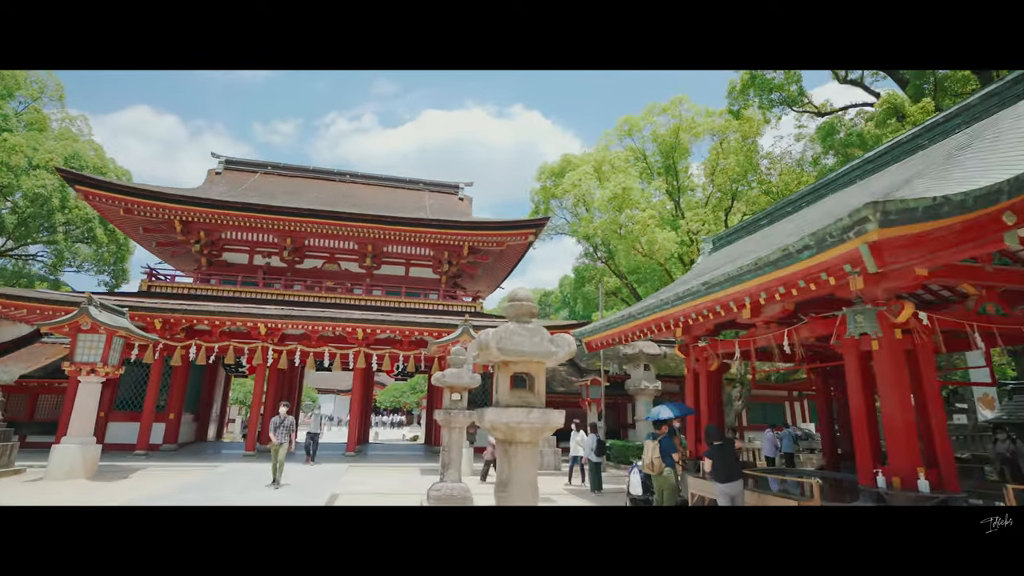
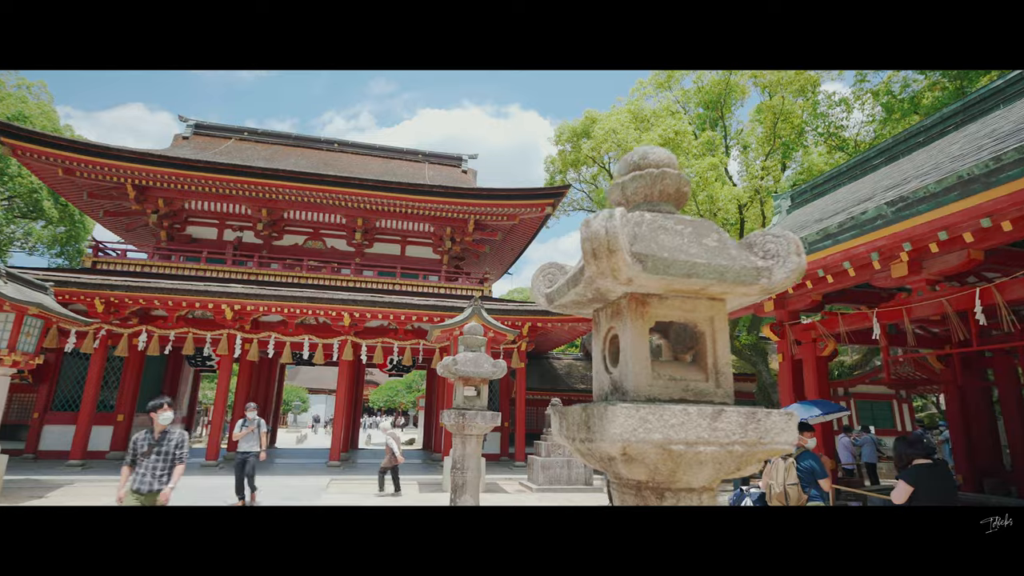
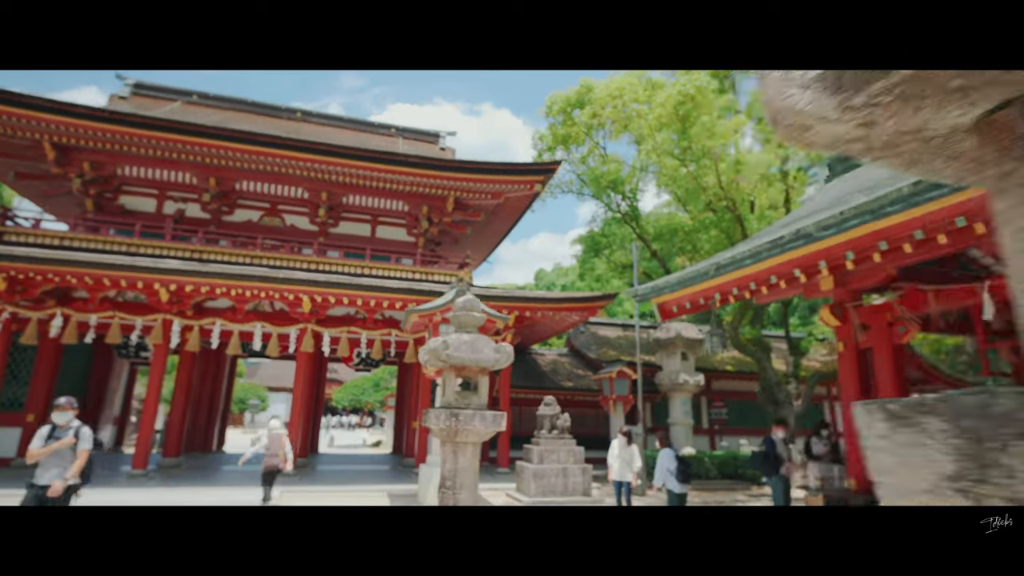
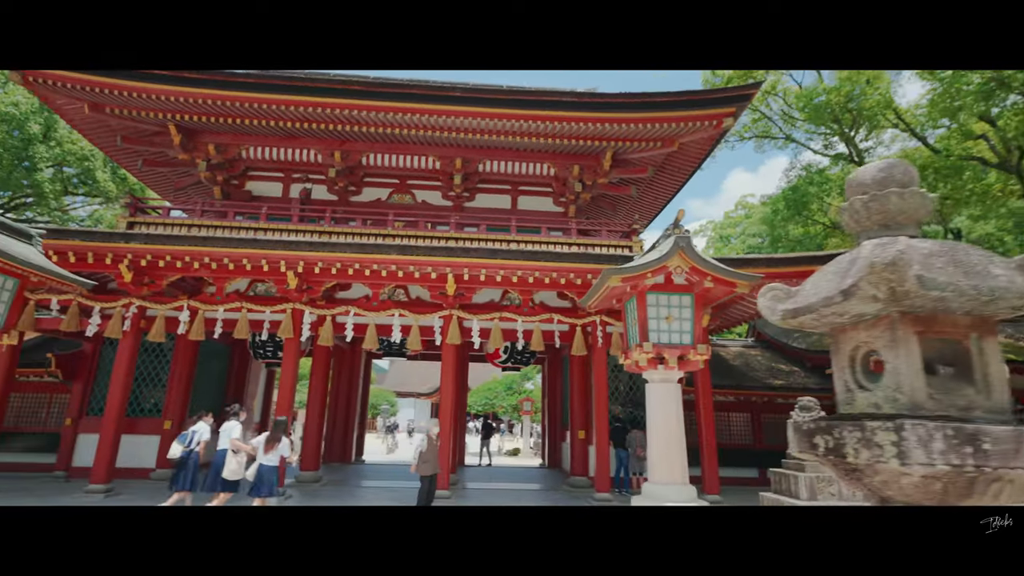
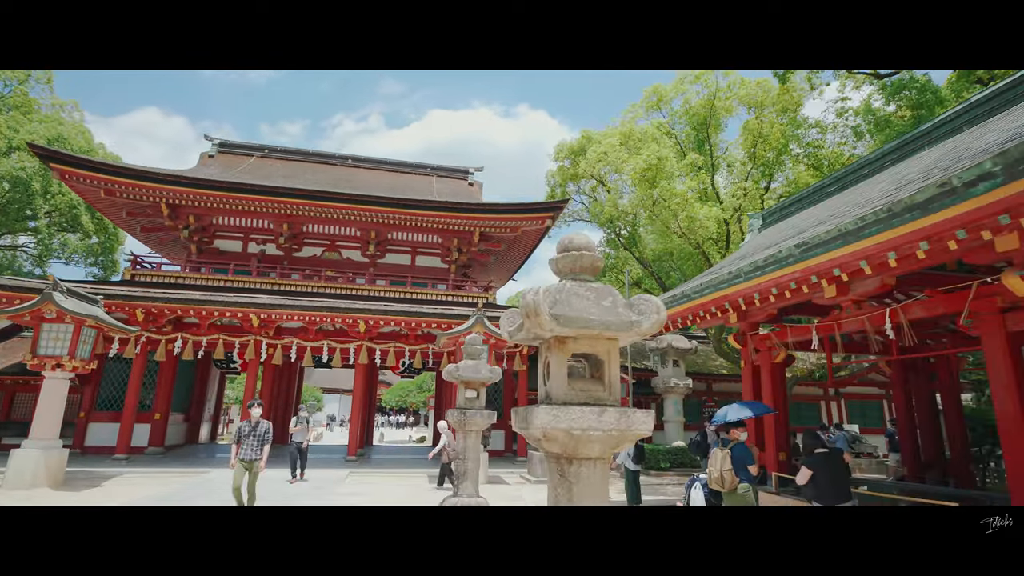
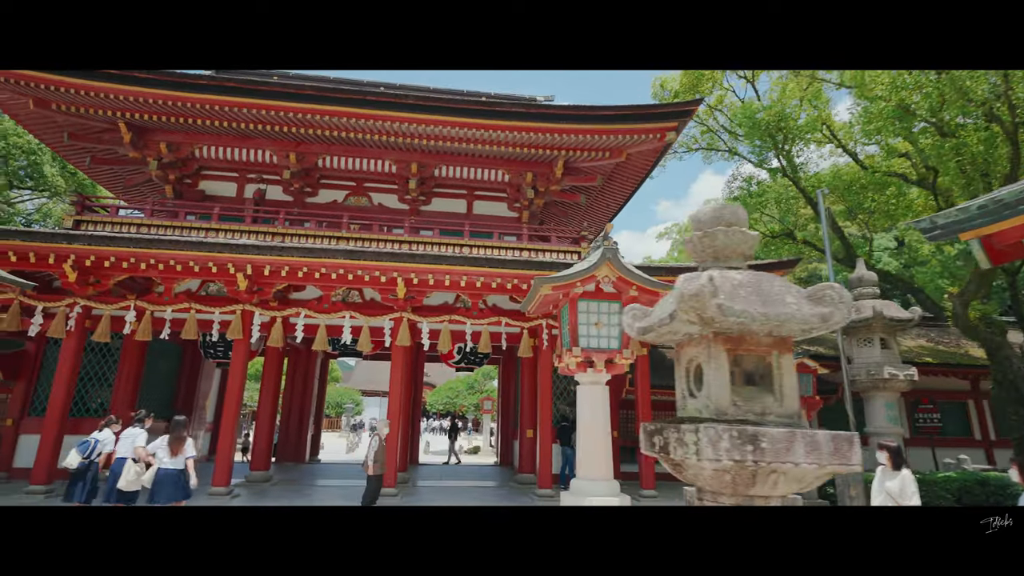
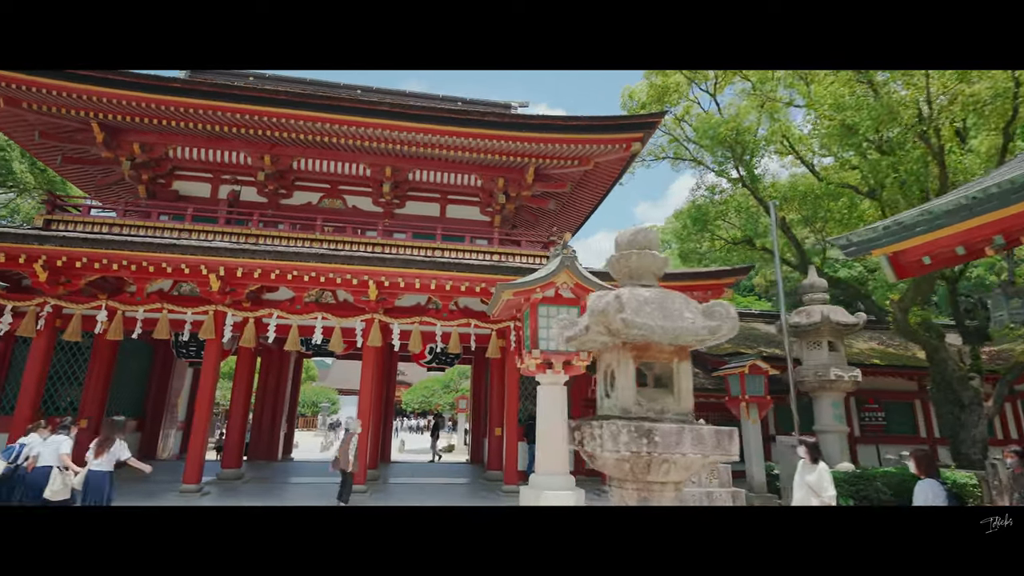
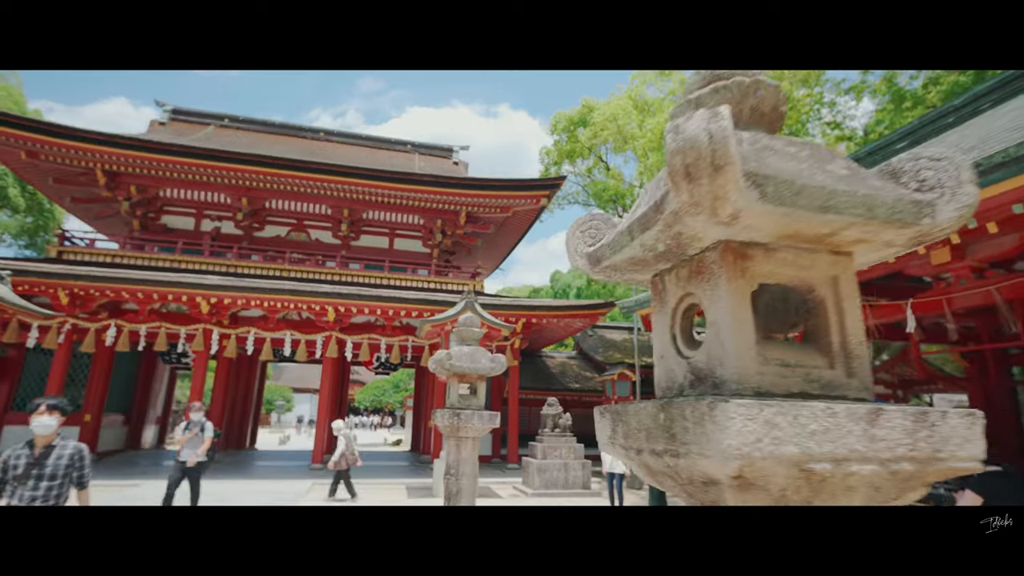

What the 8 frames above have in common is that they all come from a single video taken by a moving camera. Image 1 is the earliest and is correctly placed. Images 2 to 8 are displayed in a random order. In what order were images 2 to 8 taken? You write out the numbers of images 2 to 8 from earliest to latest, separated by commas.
5, 2, 8, 3, 7, 6, 4
